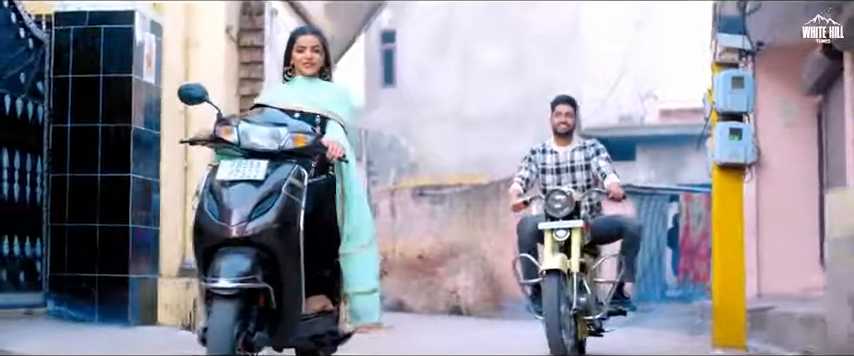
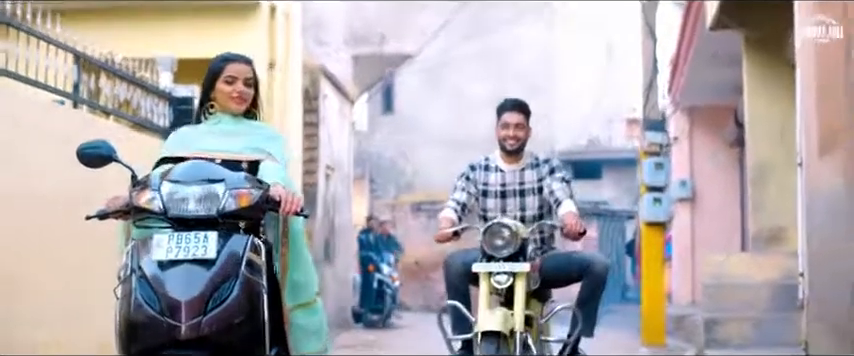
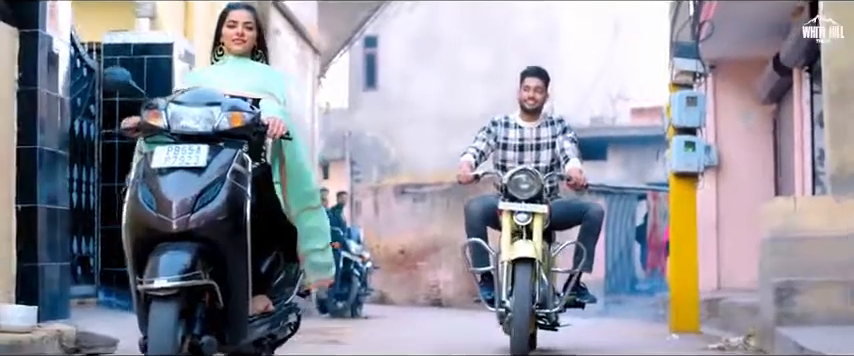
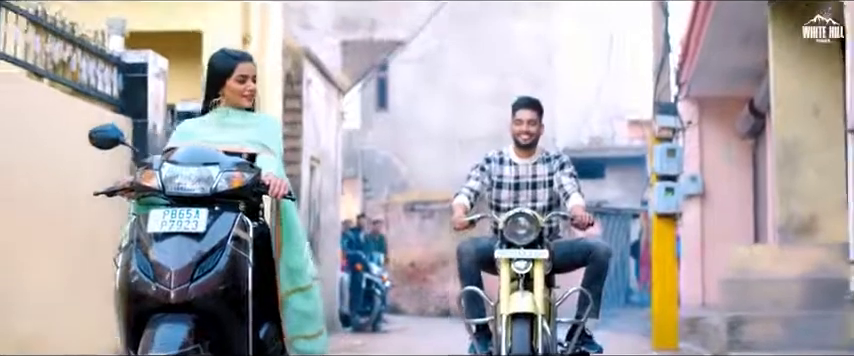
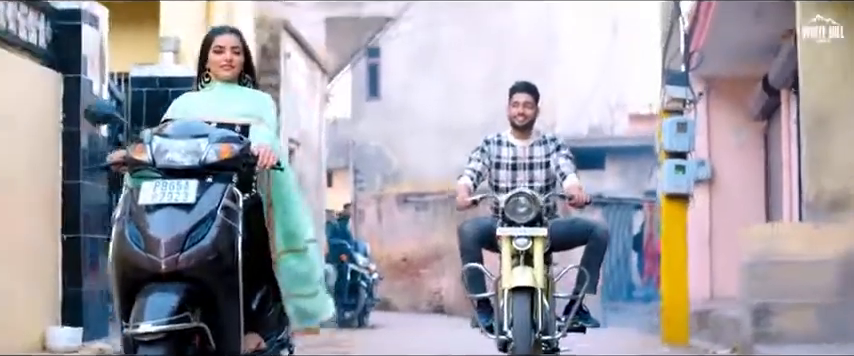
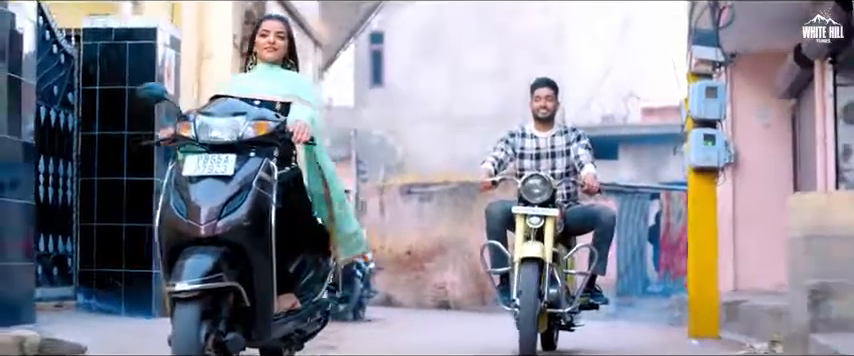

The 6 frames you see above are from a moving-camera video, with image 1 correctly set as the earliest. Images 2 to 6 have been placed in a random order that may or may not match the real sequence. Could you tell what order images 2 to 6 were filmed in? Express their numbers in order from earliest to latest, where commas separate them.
6, 3, 5, 4, 2
